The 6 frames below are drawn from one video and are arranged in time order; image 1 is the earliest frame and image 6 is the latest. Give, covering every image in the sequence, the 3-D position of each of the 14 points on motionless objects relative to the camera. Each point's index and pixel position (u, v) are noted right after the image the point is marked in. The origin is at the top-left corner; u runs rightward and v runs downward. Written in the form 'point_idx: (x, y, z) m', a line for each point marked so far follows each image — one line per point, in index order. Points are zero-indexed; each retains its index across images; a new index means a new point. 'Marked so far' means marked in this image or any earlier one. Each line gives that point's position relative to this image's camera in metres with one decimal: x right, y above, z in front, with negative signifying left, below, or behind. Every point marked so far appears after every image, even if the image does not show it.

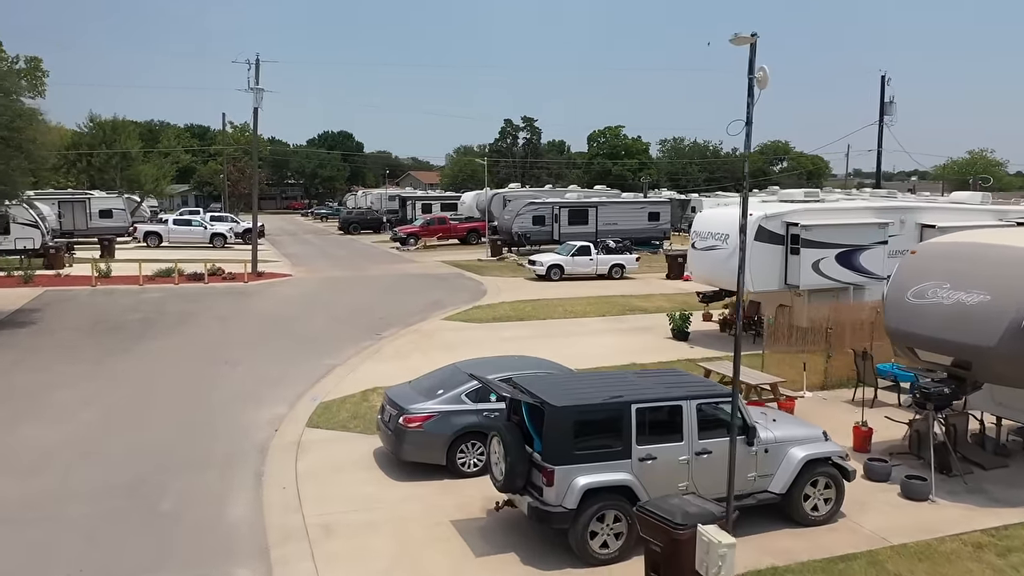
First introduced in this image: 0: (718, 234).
0: (+4.1, +1.1, +15.8) m
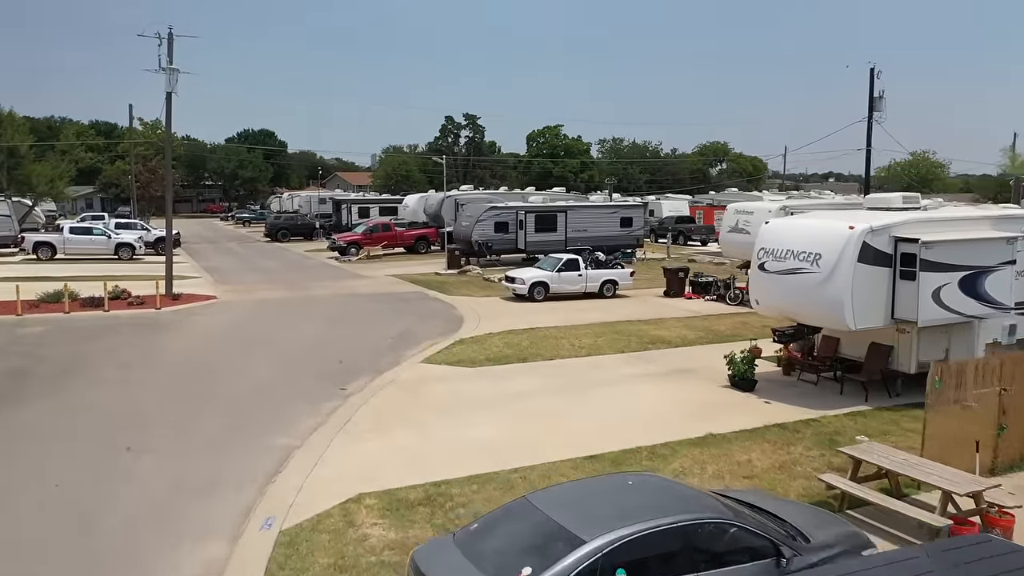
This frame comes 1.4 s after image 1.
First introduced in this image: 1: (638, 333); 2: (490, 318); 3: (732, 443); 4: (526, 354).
0: (+4.3, +0.5, +12.0) m
1: (+2.8, -1.0, +17.7) m
2: (-0.5, -0.7, +19.3) m
3: (+2.8, -2.0, +10.3) m
4: (+0.3, -1.3, +15.6) m
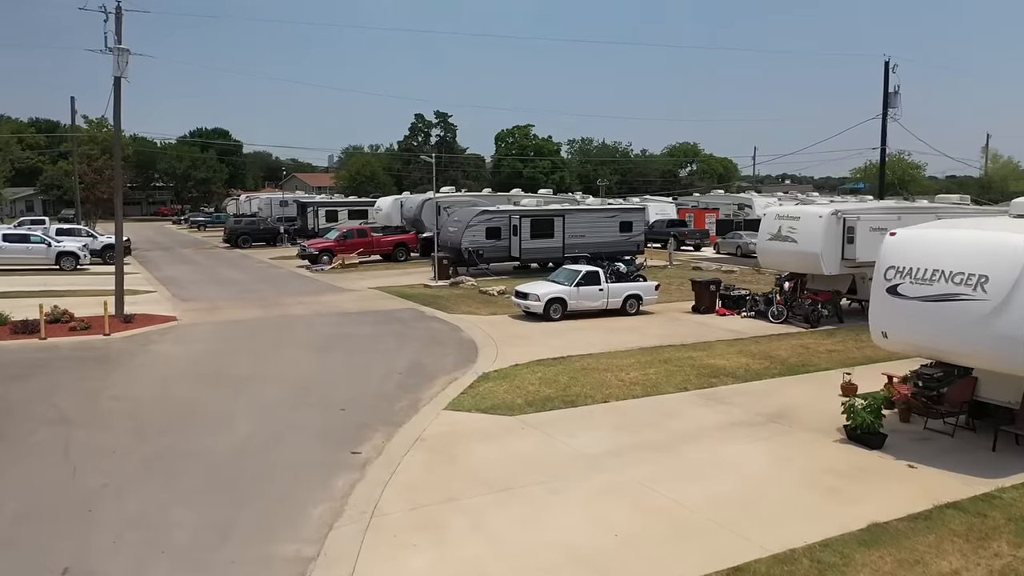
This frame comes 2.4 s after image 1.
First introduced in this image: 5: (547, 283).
0: (+5.2, +0.2, +9.3) m
1: (+3.3, -1.4, +14.9) m
2: (-0.1, -1.2, +16.4) m
3: (+3.8, -2.4, +7.6) m
4: (+0.9, -1.7, +12.7) m
5: (+0.8, +0.1, +19.7) m
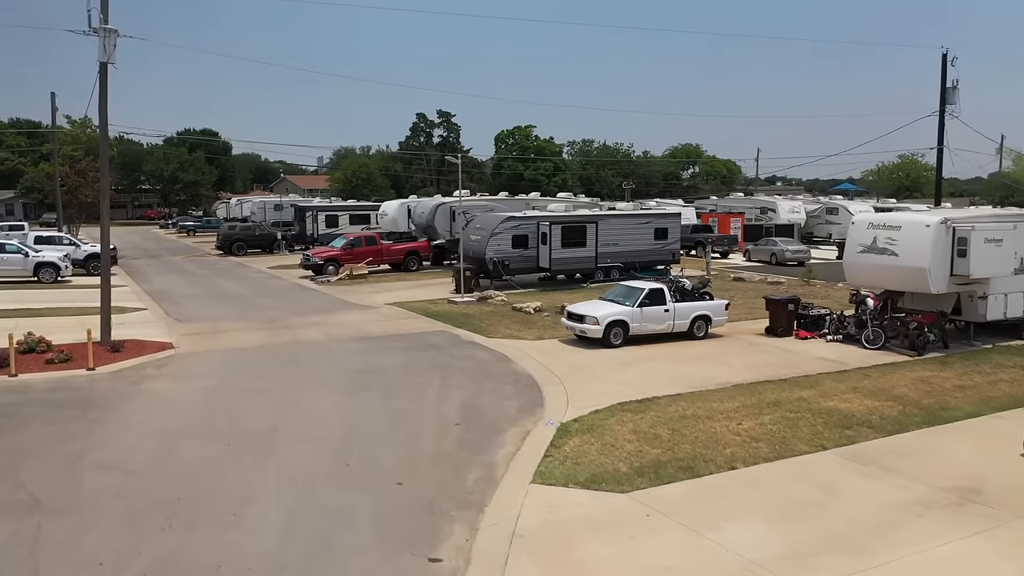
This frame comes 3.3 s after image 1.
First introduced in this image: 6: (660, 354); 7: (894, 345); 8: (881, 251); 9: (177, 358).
0: (+6.4, -0.2, +6.7) m
1: (+4.5, -1.8, +12.3) m
2: (+1.1, -1.6, +13.7) m
3: (+5.0, -2.7, +4.9) m
4: (+2.1, -2.1, +10.1) m
5: (+1.9, -0.3, +17.0) m
6: (+3.0, -1.3, +16.1) m
7: (+7.9, -1.2, +16.7) m
8: (+7.6, +0.7, +16.5) m
9: (-6.6, -1.4, +15.7) m
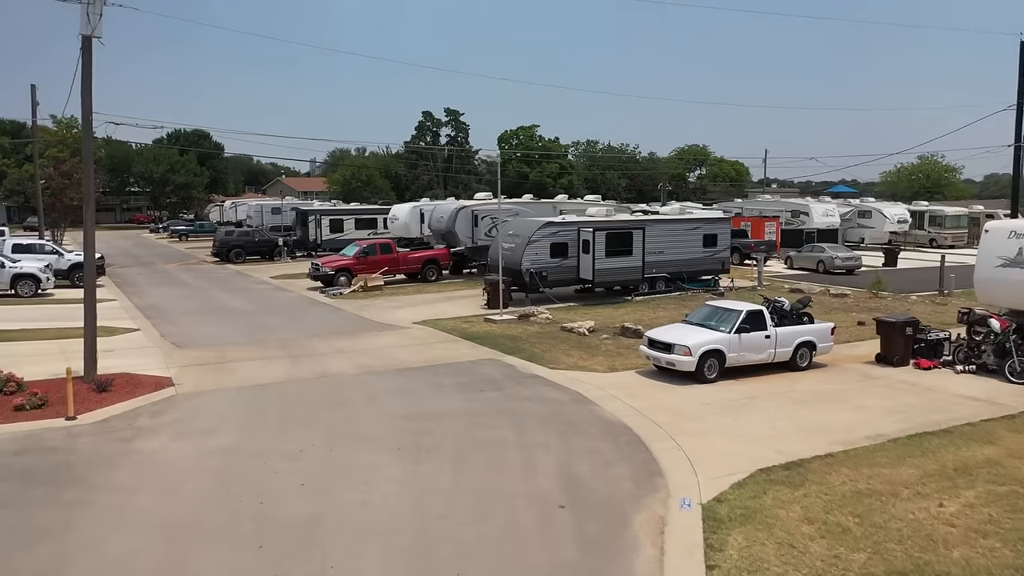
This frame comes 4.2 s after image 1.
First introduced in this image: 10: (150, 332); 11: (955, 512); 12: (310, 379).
0: (+7.8, -0.6, +3.9) m
1: (+5.8, -2.1, +9.4) m
2: (+2.4, -2.0, +10.8) m
3: (+6.4, -3.1, +2.1) m
4: (+3.4, -2.5, +7.2) m
5: (+3.2, -0.7, +14.1) m
6: (+4.2, -1.7, +13.2) m
7: (+9.2, -1.5, +13.9) m
8: (+8.8, +0.4, +13.7) m
9: (-5.3, -1.8, +12.8) m
10: (-8.6, -1.0, +19.2) m
11: (+4.6, -2.3, +8.3) m
12: (-3.6, -1.6, +14.1) m
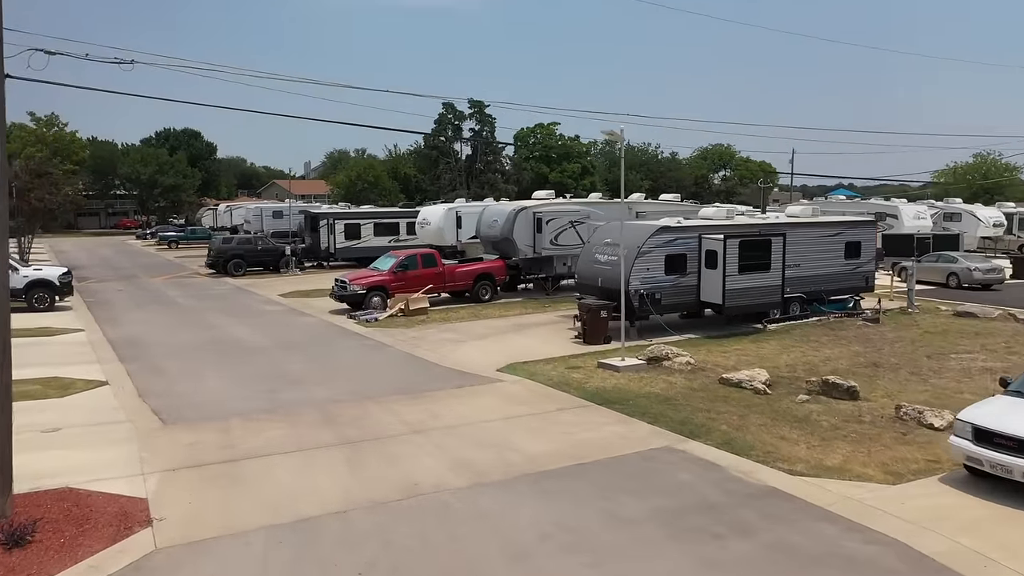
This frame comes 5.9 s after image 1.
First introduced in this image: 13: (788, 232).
0: (+10.2, -1.1, -2.1) m
1: (+8.2, -2.6, +3.4) m
2: (+4.7, -2.5, +4.8) m
3: (+8.9, -3.6, -3.9) m
4: (+5.9, -3.0, +1.2) m
5: (+5.5, -1.2, +8.1) m
6: (+6.6, -2.2, +7.2) m
7: (+11.5, -2.1, +7.9) m
8: (+11.1, -0.1, +7.8) m
9: (-3.0, -2.3, +6.7) m
10: (-6.3, -1.6, +13.1) m
11: (+7.0, -2.8, +2.3) m
12: (-1.2, -2.1, +8.0) m
13: (+6.4, +1.3, +18.7) m
